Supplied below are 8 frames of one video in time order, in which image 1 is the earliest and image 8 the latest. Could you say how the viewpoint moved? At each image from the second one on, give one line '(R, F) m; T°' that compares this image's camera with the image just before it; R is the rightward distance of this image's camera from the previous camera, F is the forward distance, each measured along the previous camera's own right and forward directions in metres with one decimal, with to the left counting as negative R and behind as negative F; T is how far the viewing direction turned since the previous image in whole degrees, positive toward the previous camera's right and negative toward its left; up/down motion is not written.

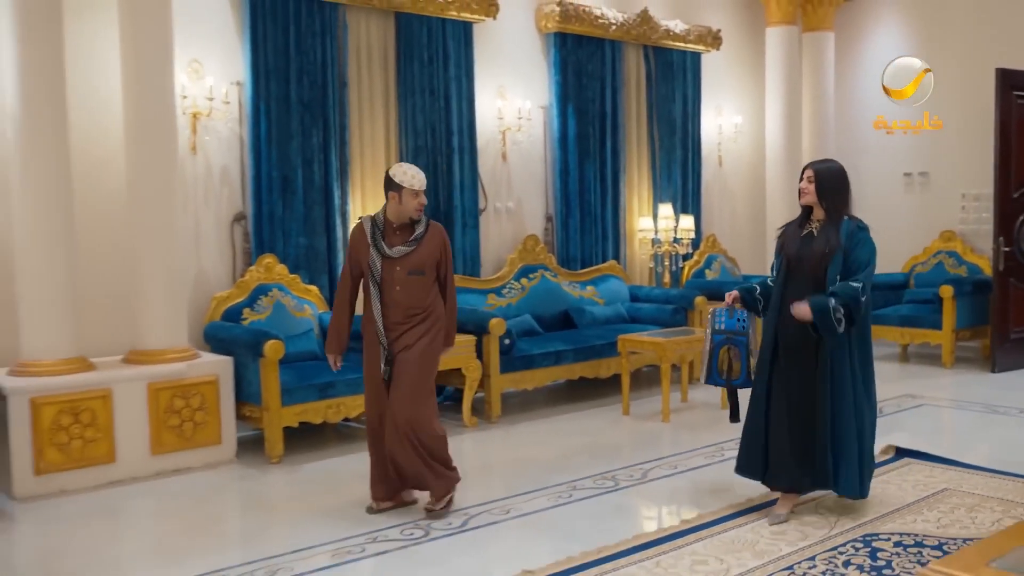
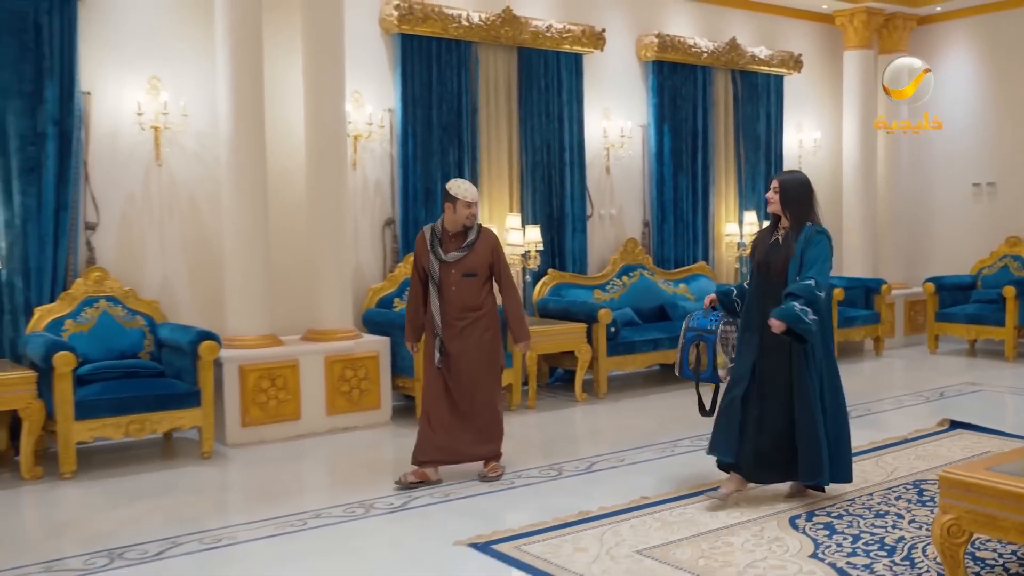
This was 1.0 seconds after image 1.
(-0.2, -1.1) m; -4°
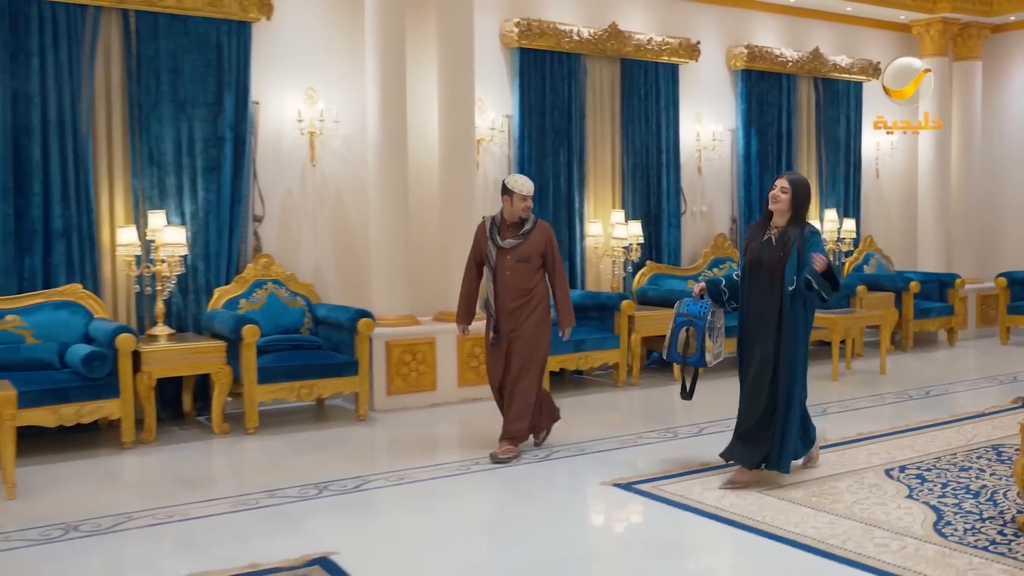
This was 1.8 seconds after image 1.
(-0.4, -0.8) m; -3°
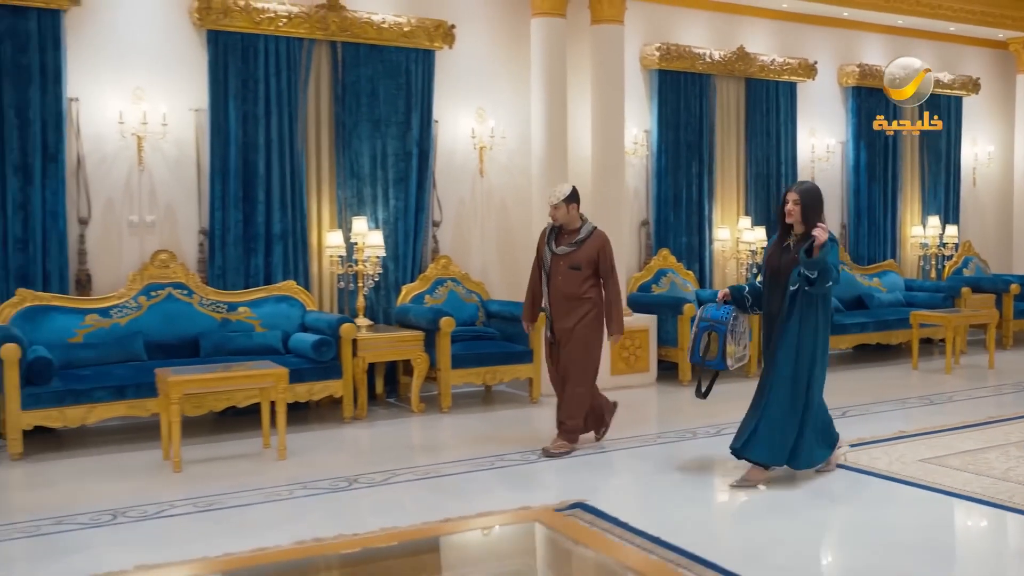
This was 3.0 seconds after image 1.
(-0.8, -0.8) m; -2°
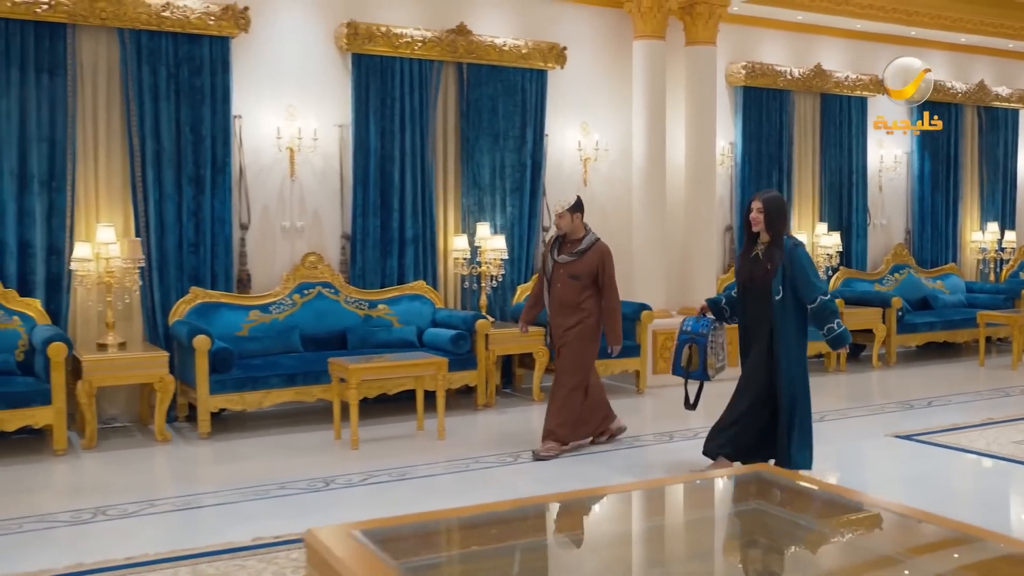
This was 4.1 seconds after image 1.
(-0.8, -0.7) m; -1°
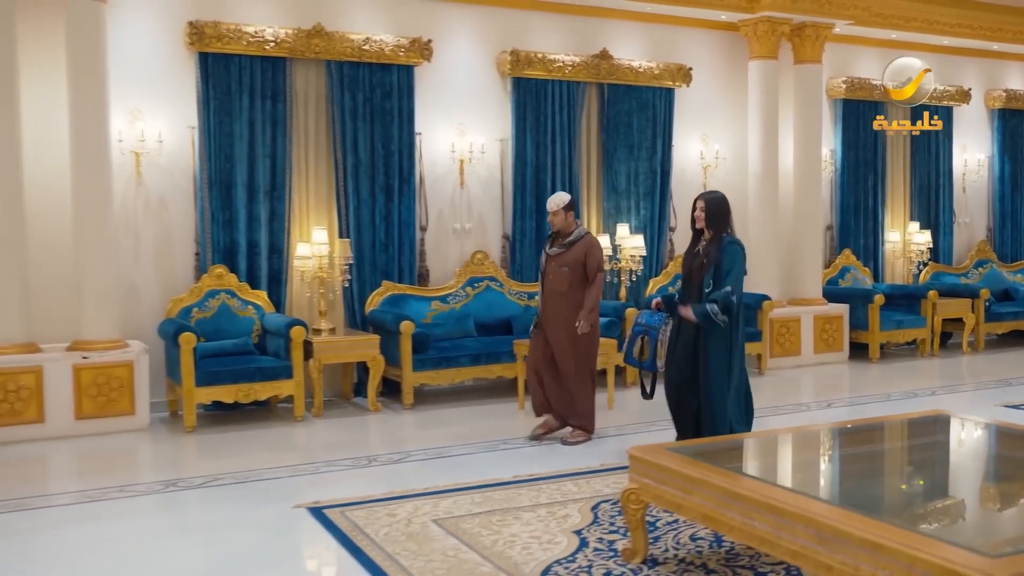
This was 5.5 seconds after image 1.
(-0.9, -1.1) m; -2°
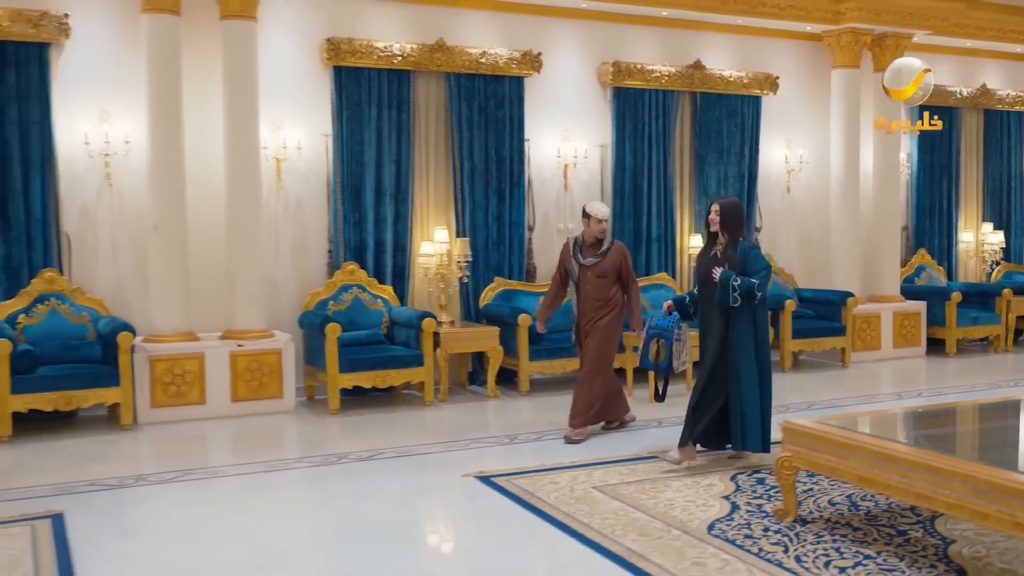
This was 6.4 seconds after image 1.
(-0.6, -0.6) m; -2°
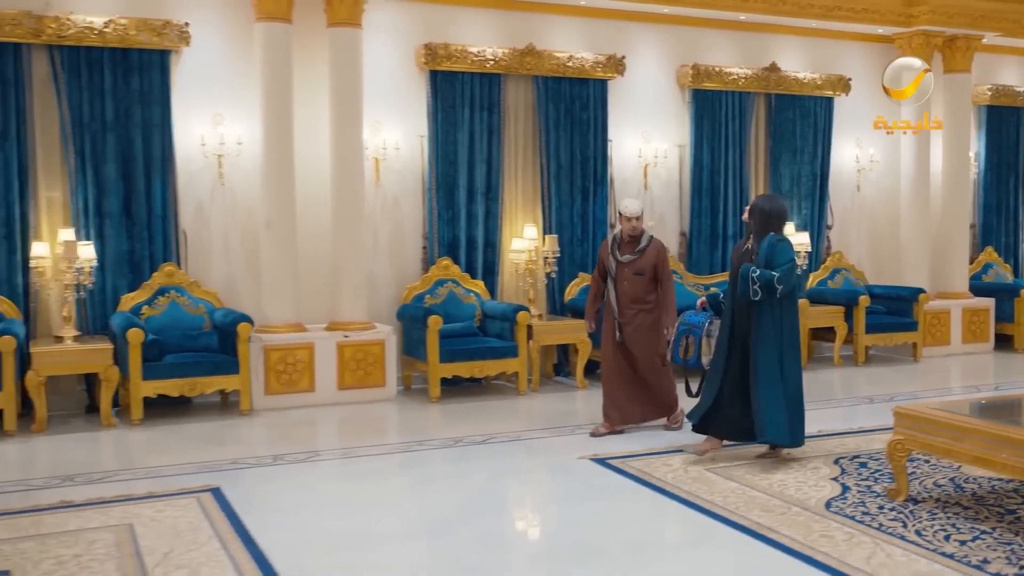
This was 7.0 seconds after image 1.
(-0.5, -0.4) m; -2°
